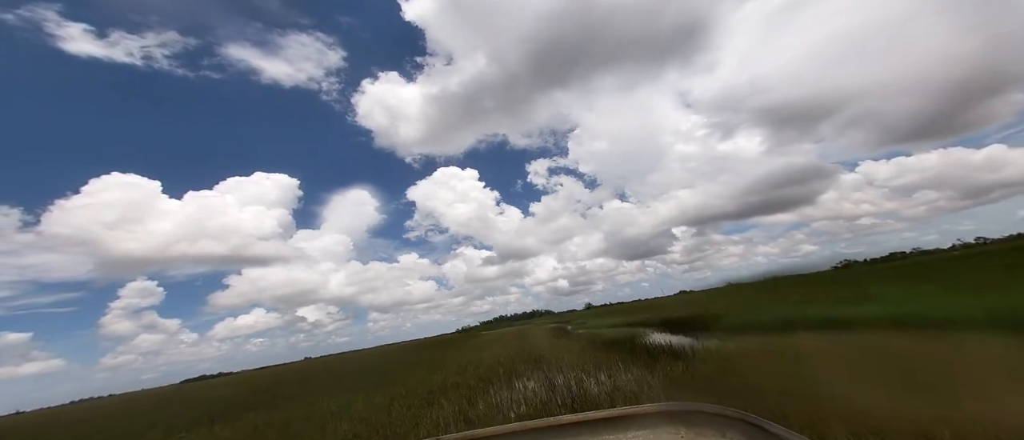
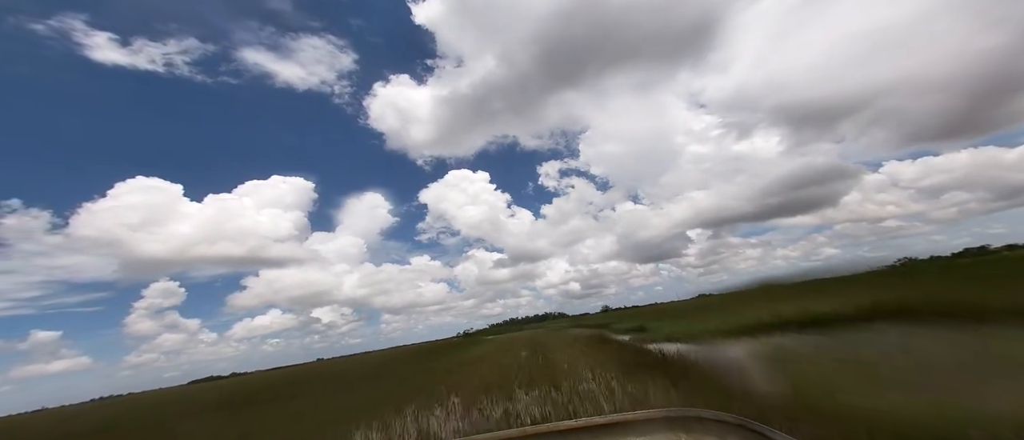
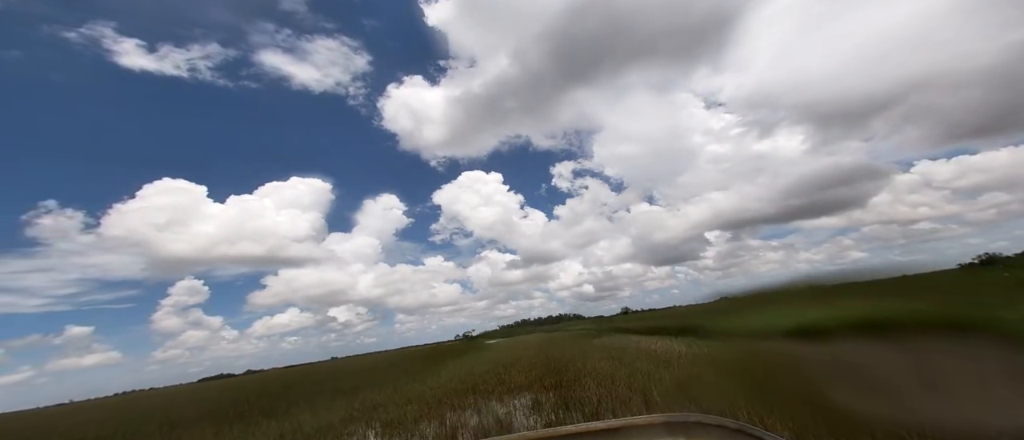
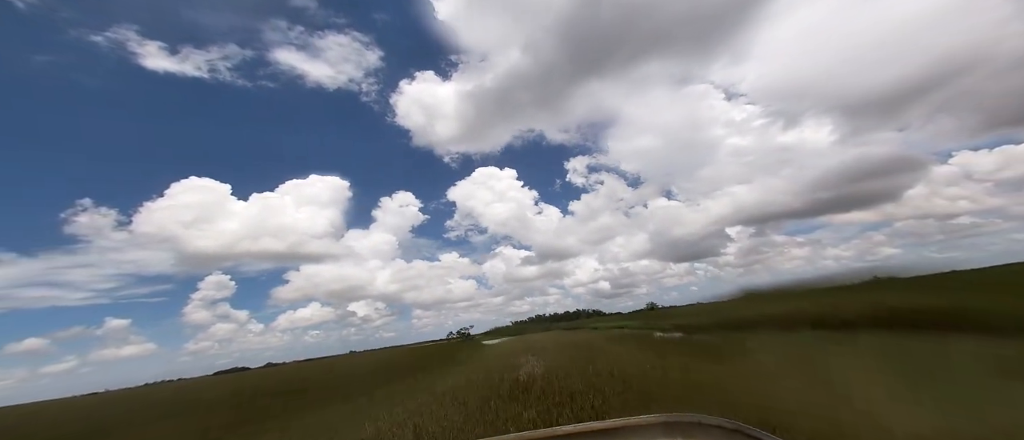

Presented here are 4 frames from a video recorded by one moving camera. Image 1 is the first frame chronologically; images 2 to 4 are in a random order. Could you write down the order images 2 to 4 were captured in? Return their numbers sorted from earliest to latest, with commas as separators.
2, 3, 4
